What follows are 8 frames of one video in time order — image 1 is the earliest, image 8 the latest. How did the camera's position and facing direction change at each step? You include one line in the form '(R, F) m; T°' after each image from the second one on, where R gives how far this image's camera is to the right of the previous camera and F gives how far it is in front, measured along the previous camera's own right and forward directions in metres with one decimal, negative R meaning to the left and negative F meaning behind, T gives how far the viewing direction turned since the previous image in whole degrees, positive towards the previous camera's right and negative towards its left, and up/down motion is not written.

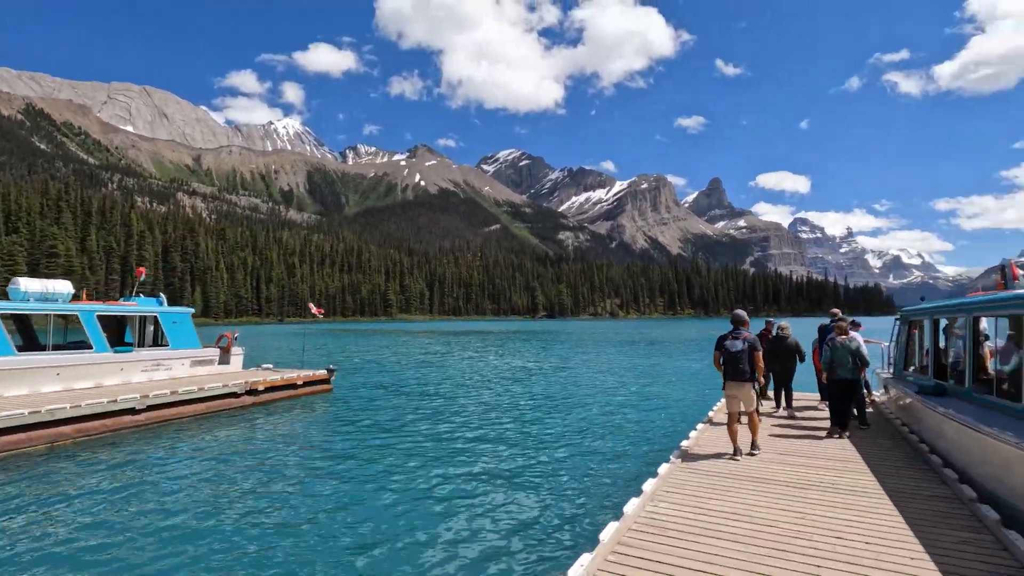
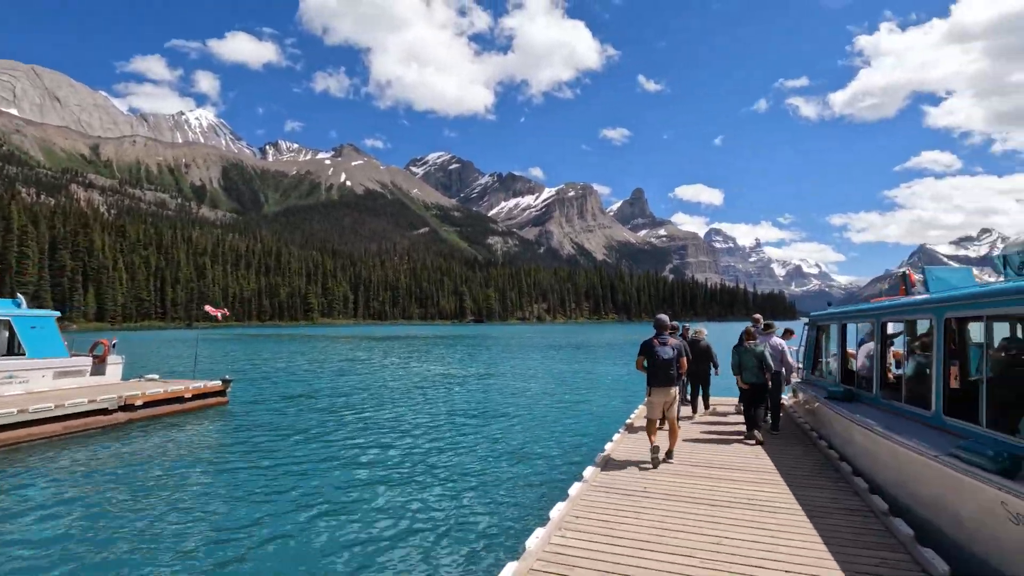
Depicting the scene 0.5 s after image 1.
(+0.2, +0.4) m; +8°
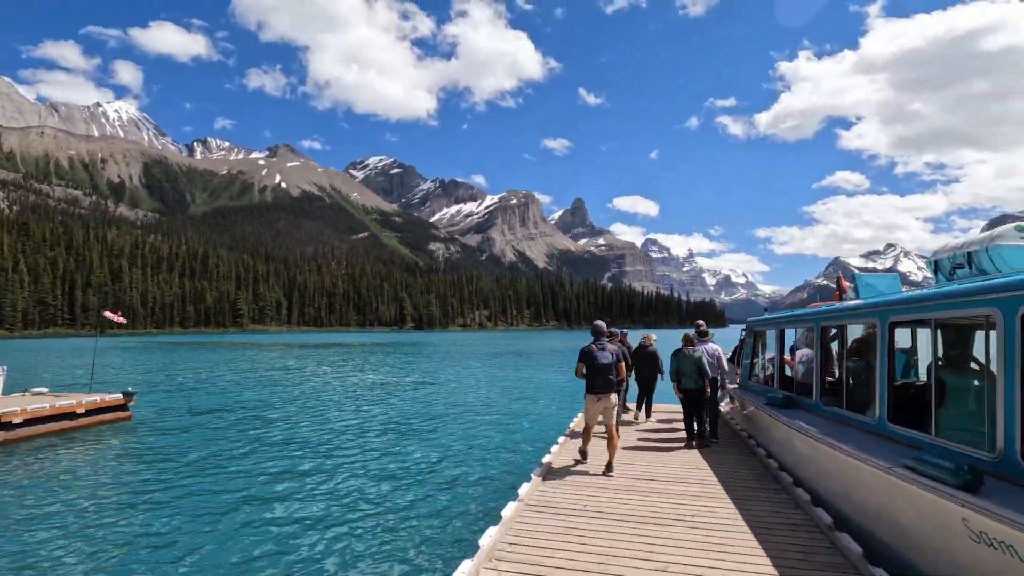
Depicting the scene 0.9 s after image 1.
(+0.1, +0.5) m; +6°
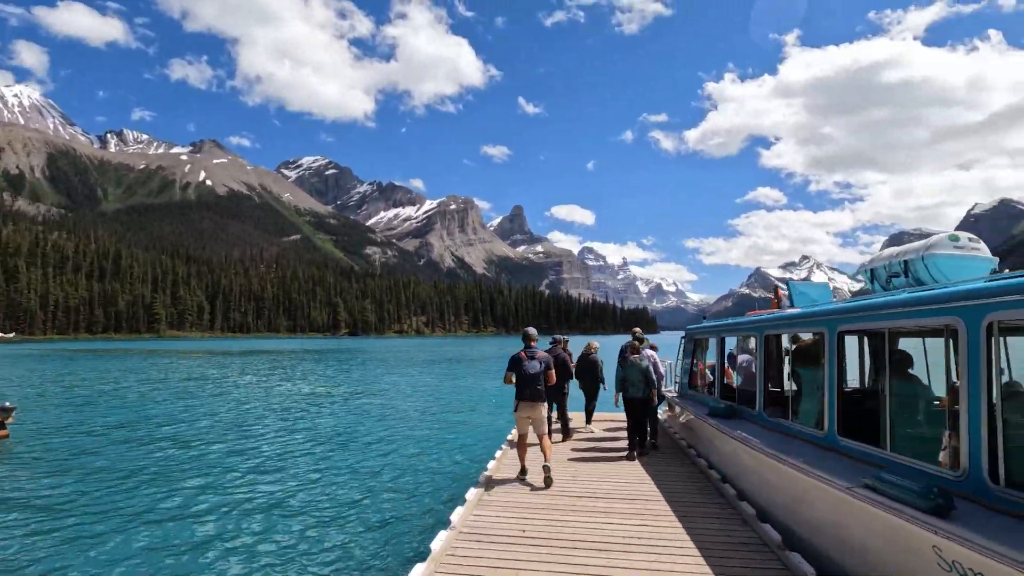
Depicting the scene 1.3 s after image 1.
(0.0, +0.4) m; +7°
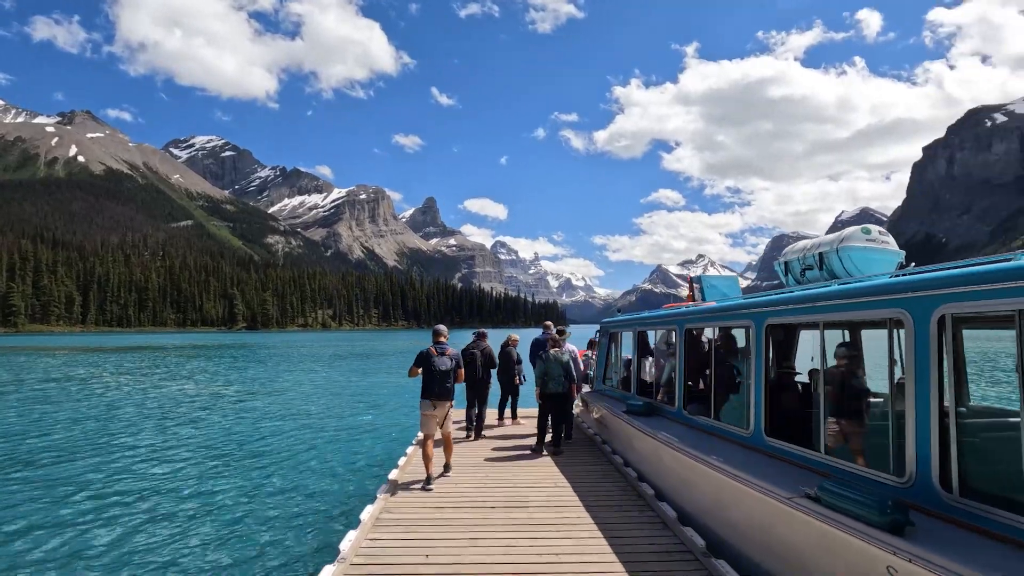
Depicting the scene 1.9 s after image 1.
(0.0, +0.6) m; +9°
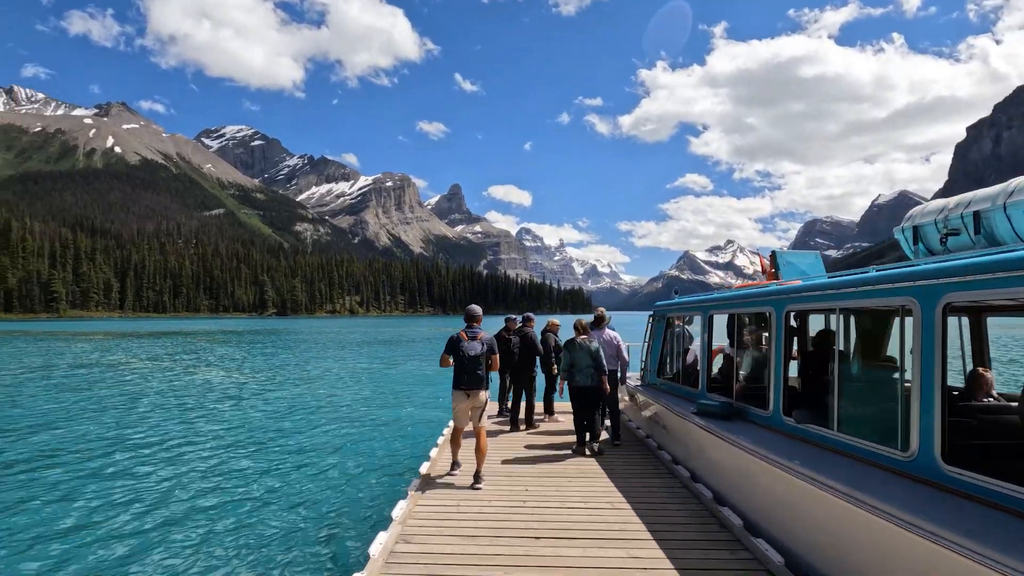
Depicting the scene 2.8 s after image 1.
(-0.1, +0.6) m; -3°
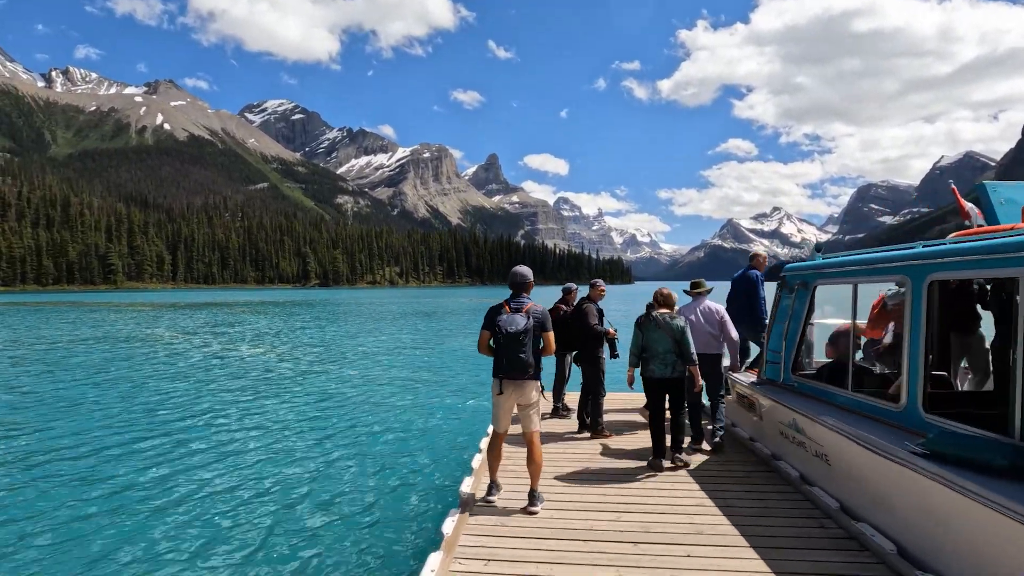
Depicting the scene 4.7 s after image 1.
(-0.4, +2.0) m; -4°
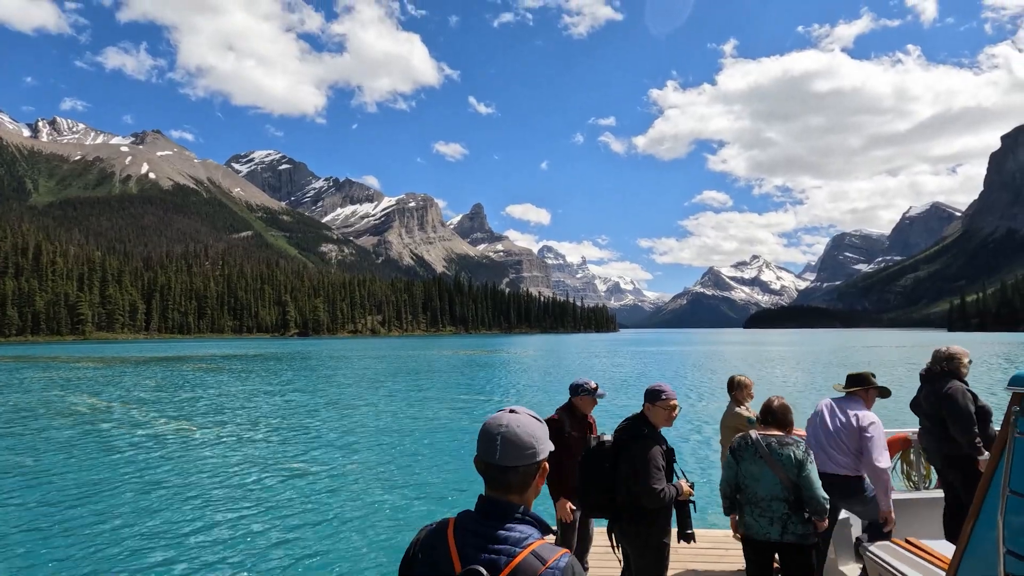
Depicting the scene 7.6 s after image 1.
(-1.7, -0.8) m; +2°
